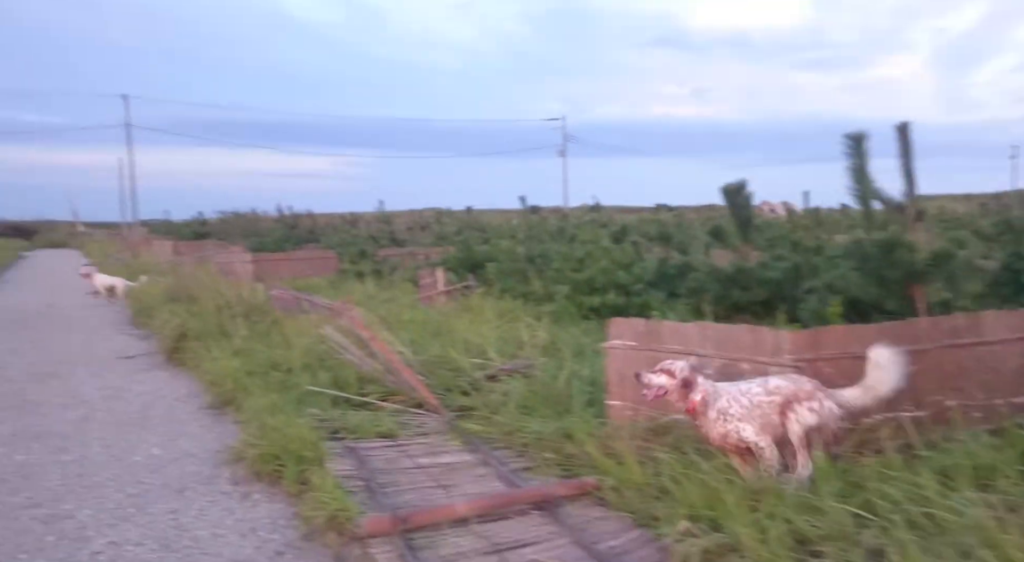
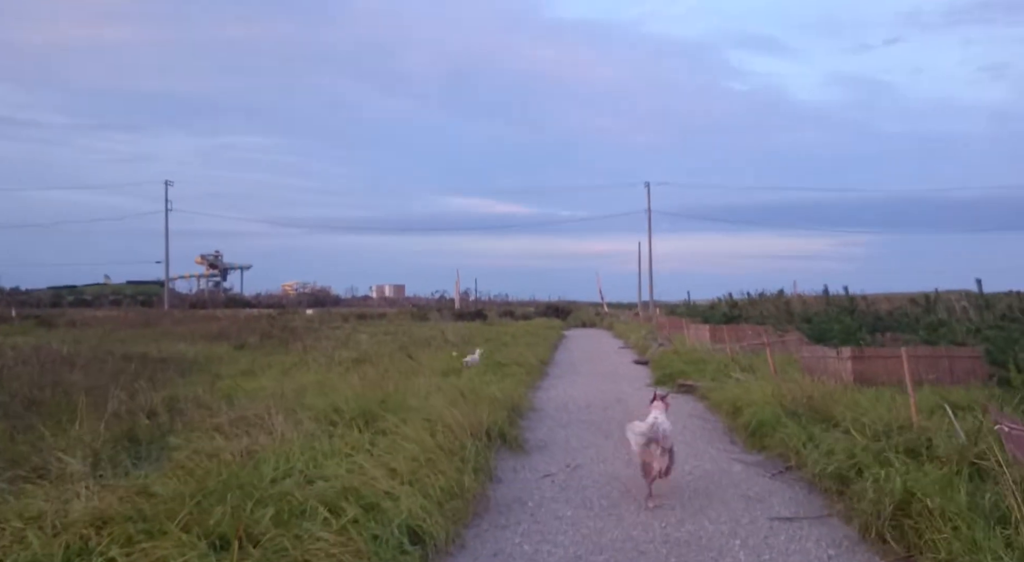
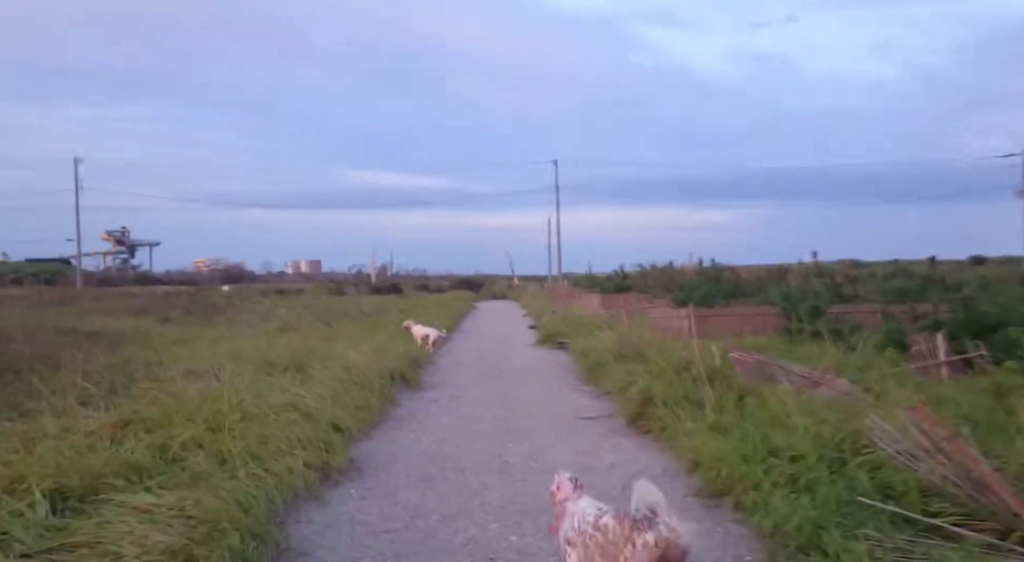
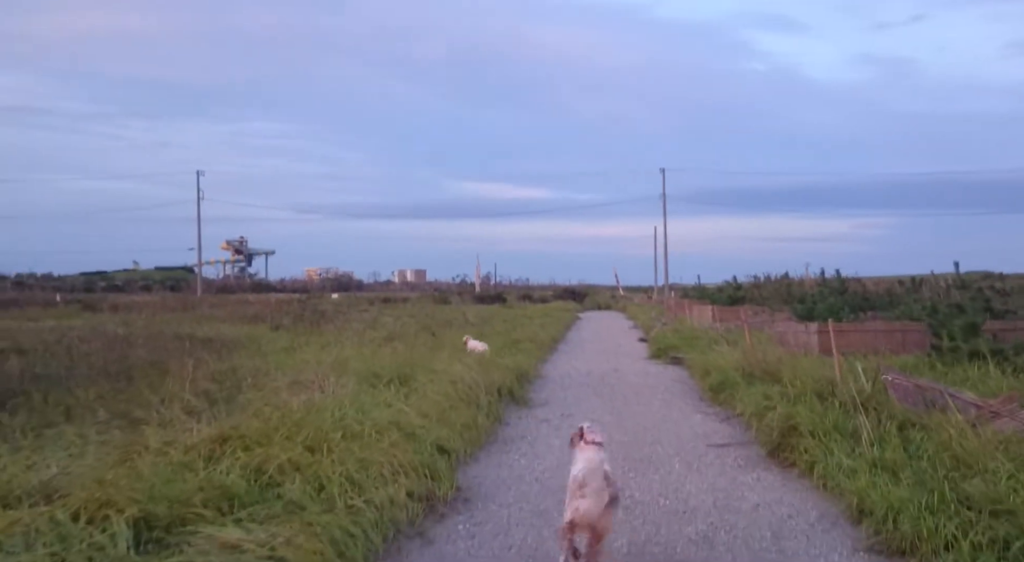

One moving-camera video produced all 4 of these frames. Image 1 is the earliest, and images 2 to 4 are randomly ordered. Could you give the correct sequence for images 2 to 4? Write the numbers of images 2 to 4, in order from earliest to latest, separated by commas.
3, 4, 2
